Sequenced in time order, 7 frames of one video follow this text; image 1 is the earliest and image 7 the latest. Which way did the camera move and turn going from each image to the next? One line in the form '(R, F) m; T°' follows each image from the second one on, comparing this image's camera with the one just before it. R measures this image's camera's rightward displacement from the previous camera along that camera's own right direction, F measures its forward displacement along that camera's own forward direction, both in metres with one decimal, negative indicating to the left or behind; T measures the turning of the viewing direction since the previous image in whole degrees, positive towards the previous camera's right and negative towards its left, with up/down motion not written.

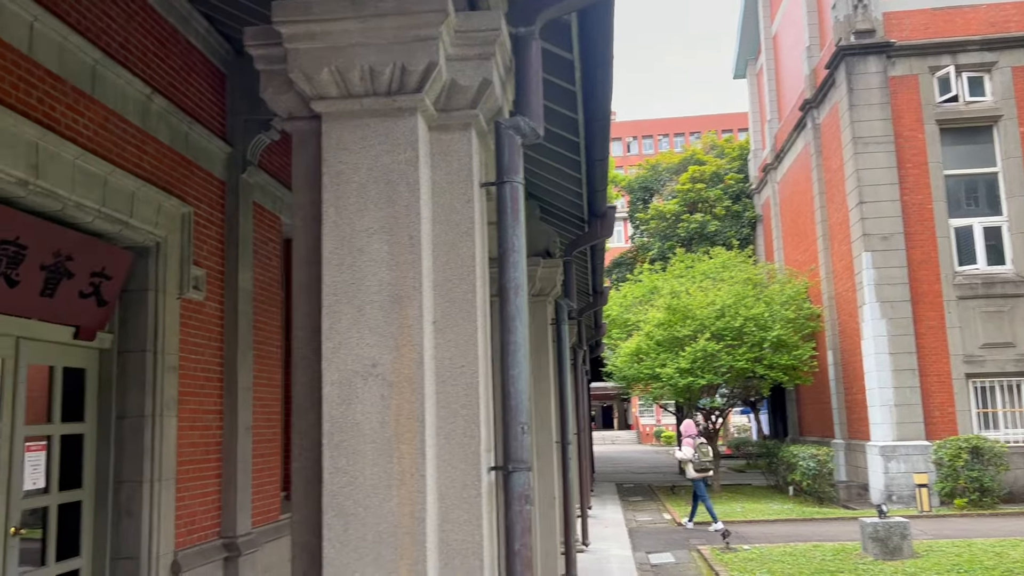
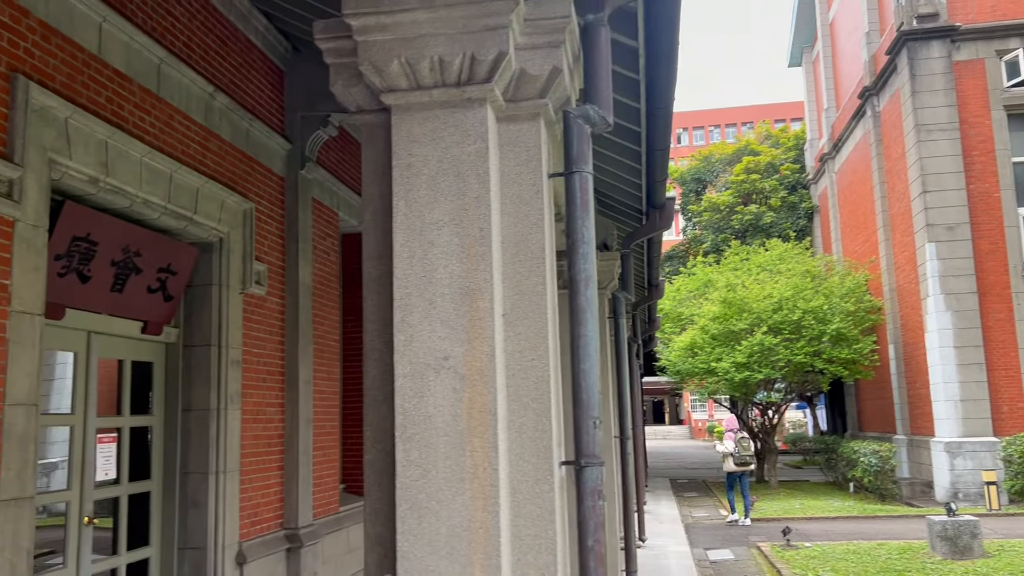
(-0.1, 0.0) m; -3°
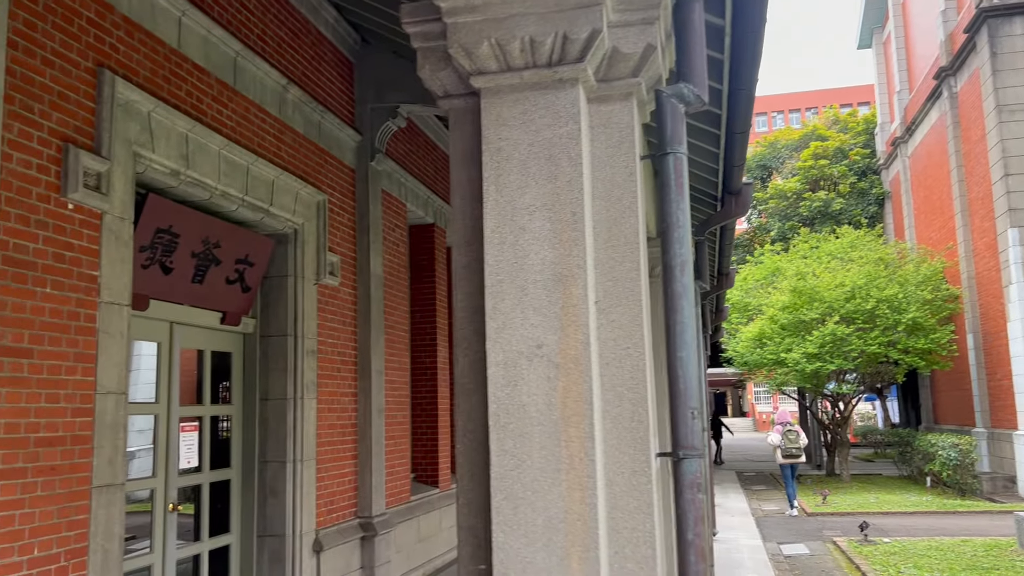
(-0.1, +0.1) m; -4°
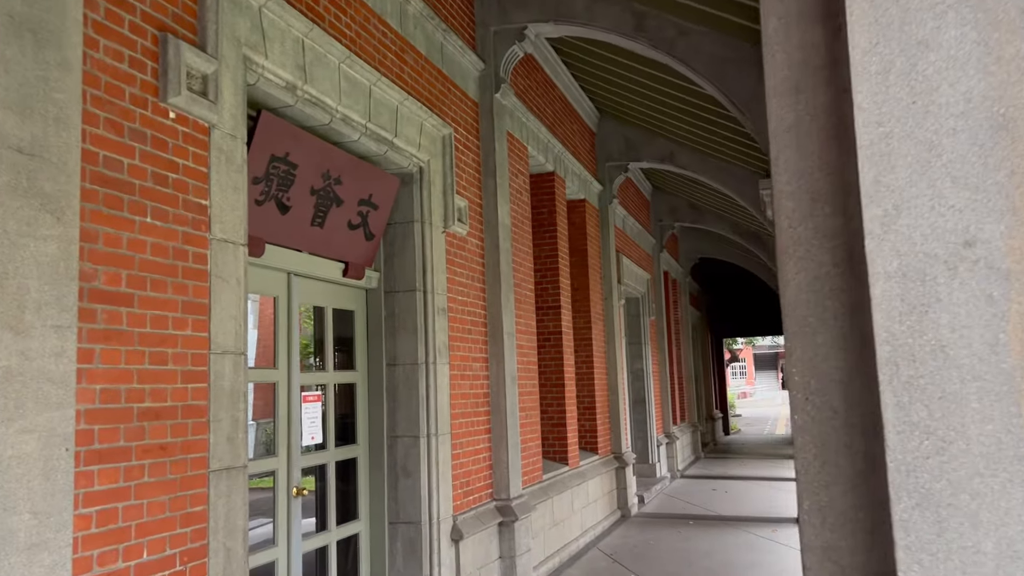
(-0.5, +0.8) m; -5°
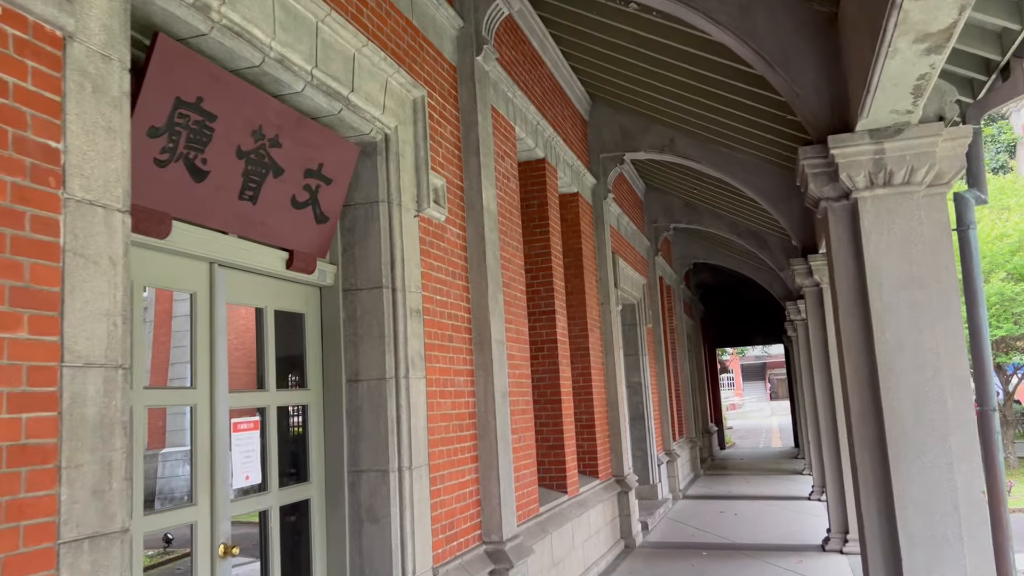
(0.0, +0.9) m; +1°
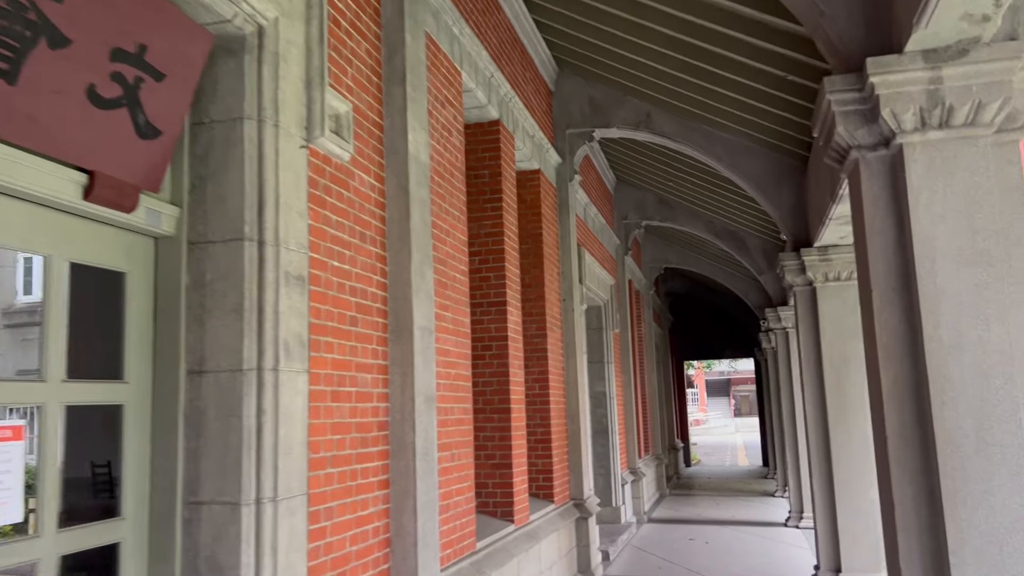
(+0.1, +1.0) m; +2°
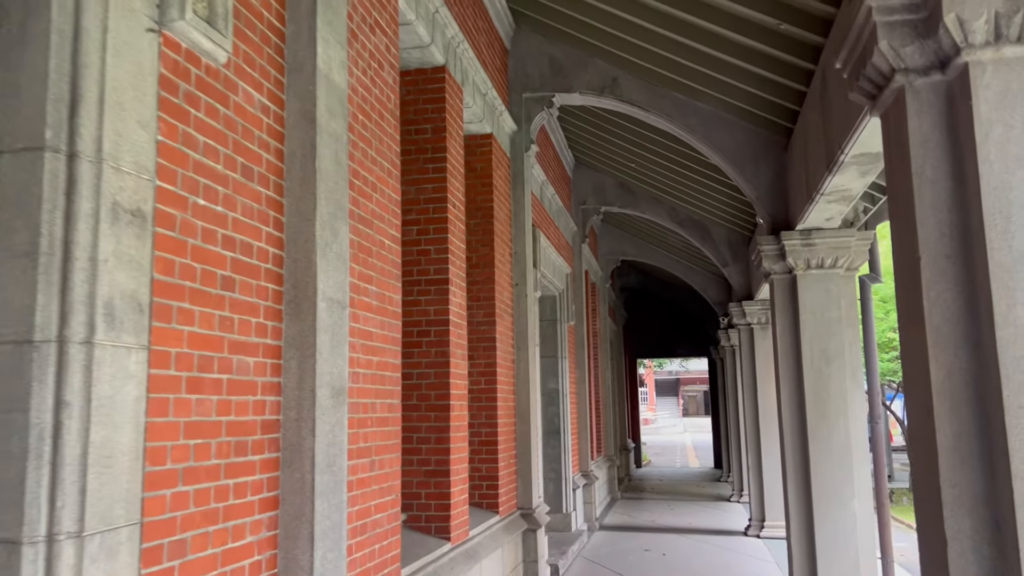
(0.0, +0.8) m; +3°
